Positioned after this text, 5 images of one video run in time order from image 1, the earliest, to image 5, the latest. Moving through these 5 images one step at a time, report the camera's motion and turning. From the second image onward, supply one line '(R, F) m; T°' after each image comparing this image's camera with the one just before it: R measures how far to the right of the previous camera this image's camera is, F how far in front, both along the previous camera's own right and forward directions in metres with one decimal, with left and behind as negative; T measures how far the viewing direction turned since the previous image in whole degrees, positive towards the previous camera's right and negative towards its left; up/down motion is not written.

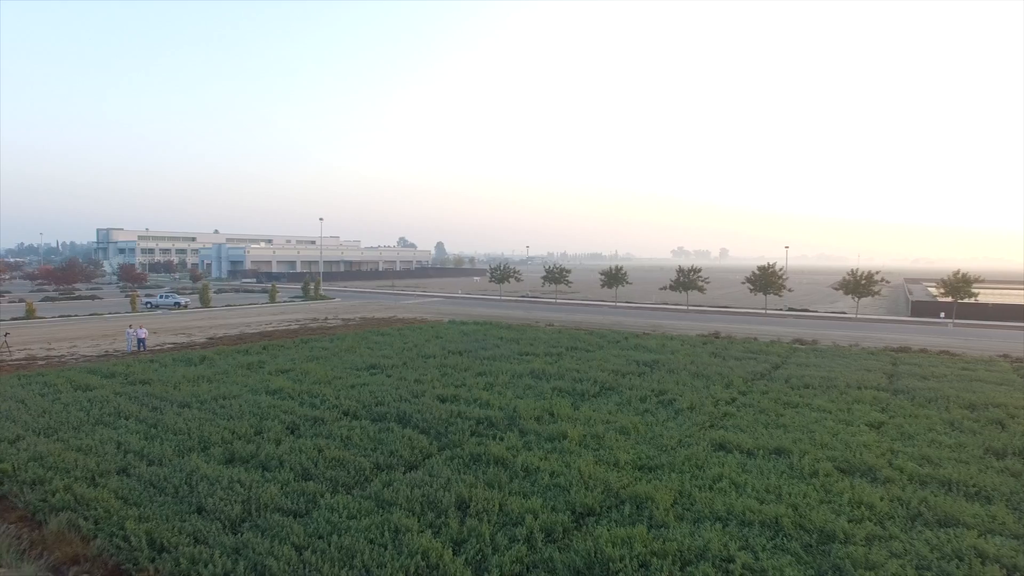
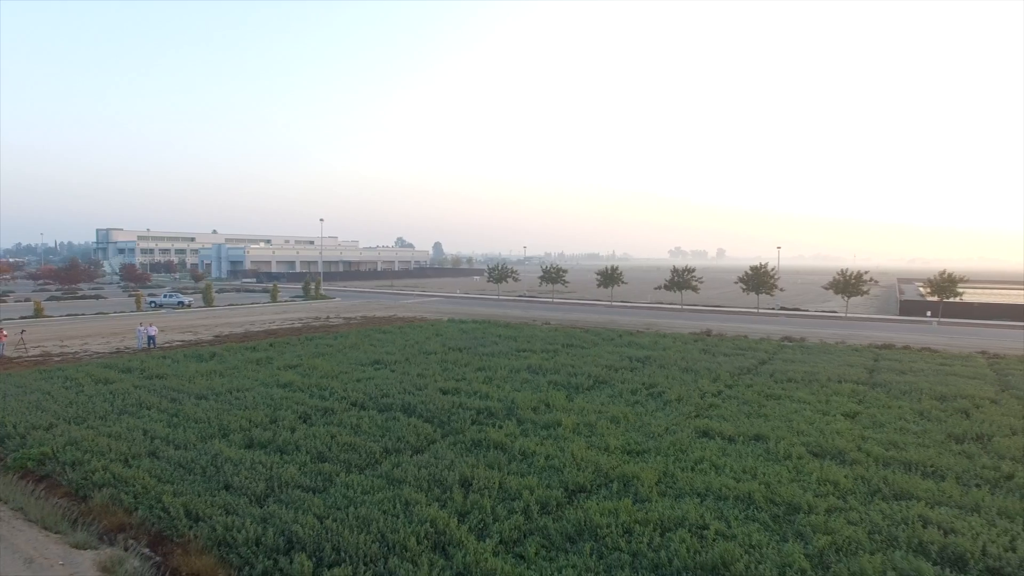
(0.0, -0.5) m; 0°
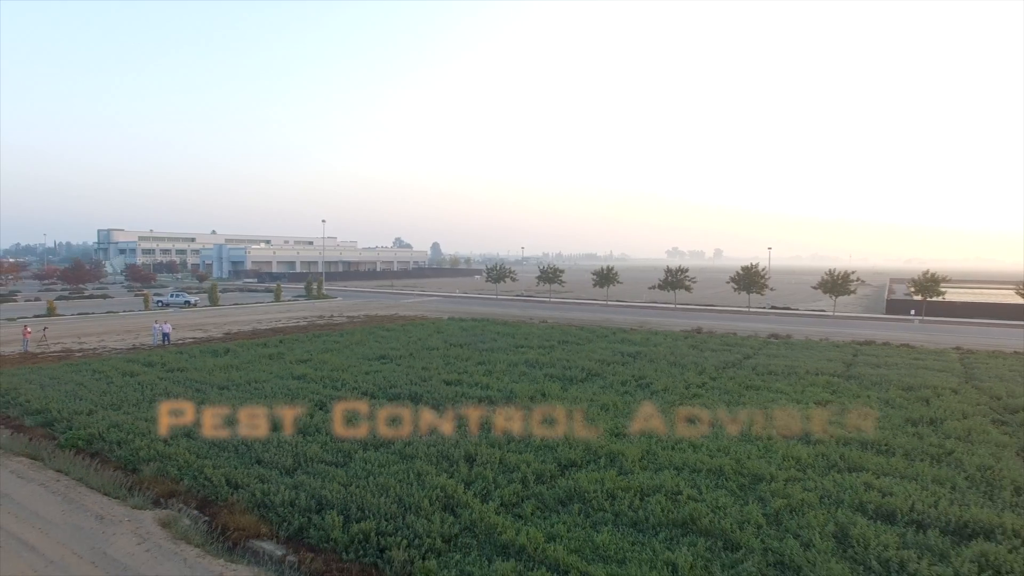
(0.0, -0.8) m; 0°
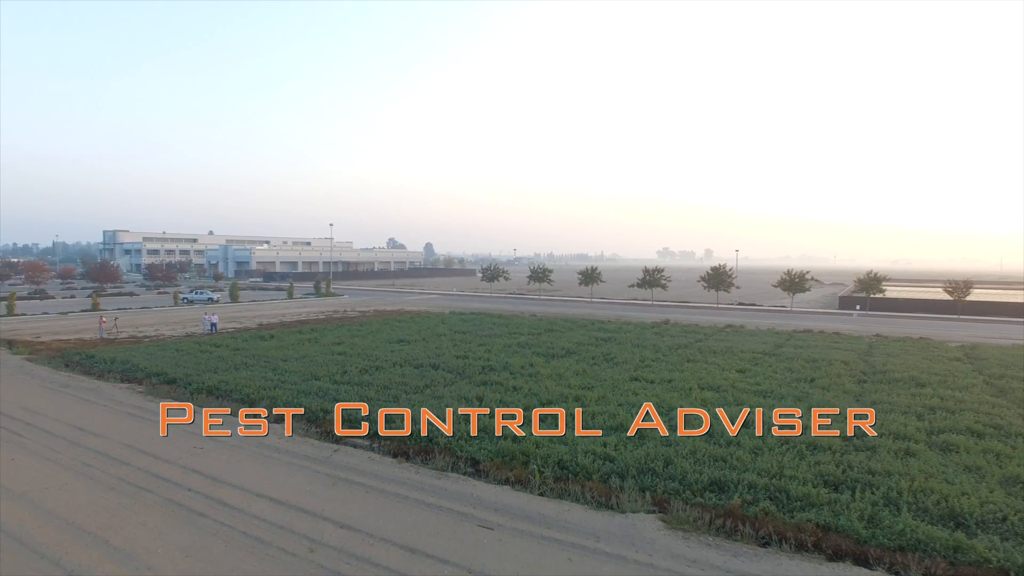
(-0.1, -3.1) m; +1°
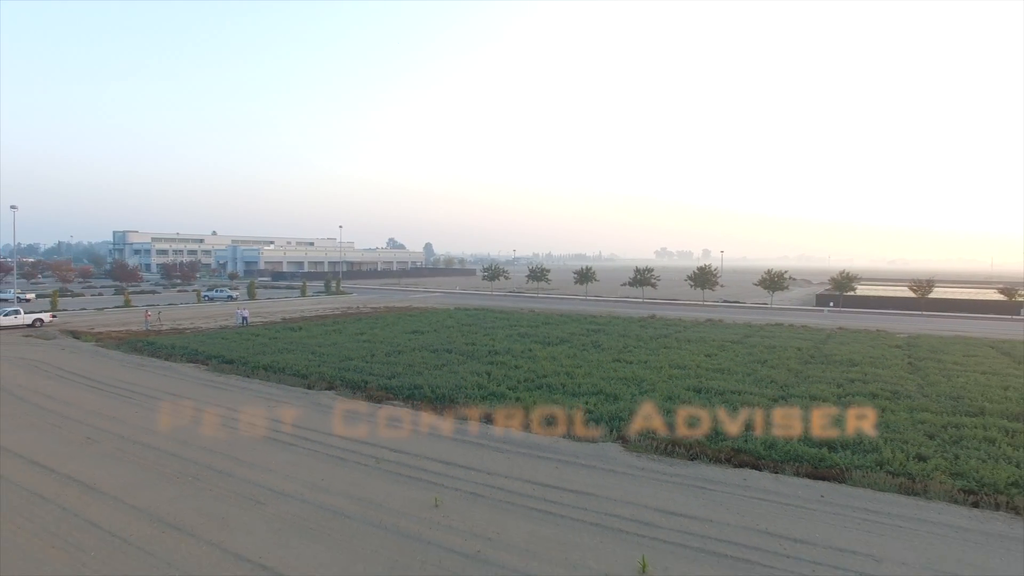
(-0.1, -2.2) m; 0°
